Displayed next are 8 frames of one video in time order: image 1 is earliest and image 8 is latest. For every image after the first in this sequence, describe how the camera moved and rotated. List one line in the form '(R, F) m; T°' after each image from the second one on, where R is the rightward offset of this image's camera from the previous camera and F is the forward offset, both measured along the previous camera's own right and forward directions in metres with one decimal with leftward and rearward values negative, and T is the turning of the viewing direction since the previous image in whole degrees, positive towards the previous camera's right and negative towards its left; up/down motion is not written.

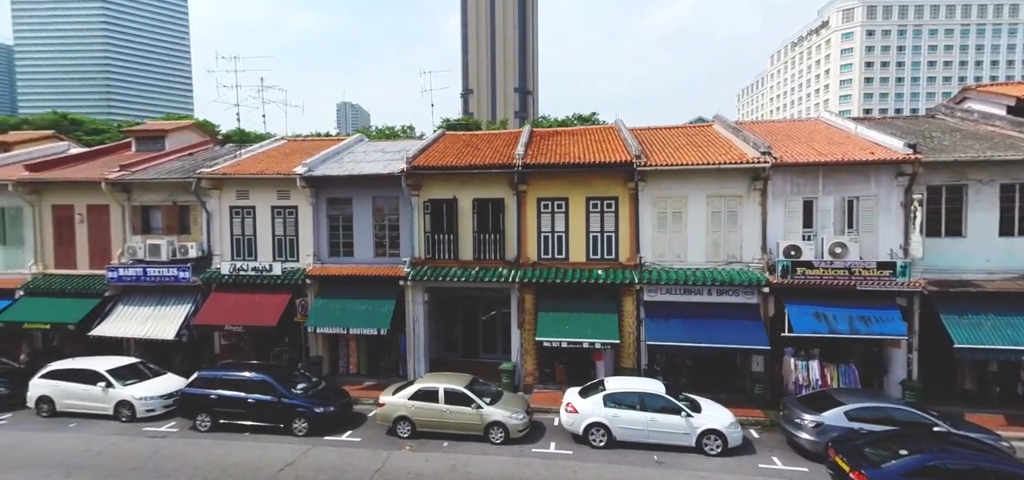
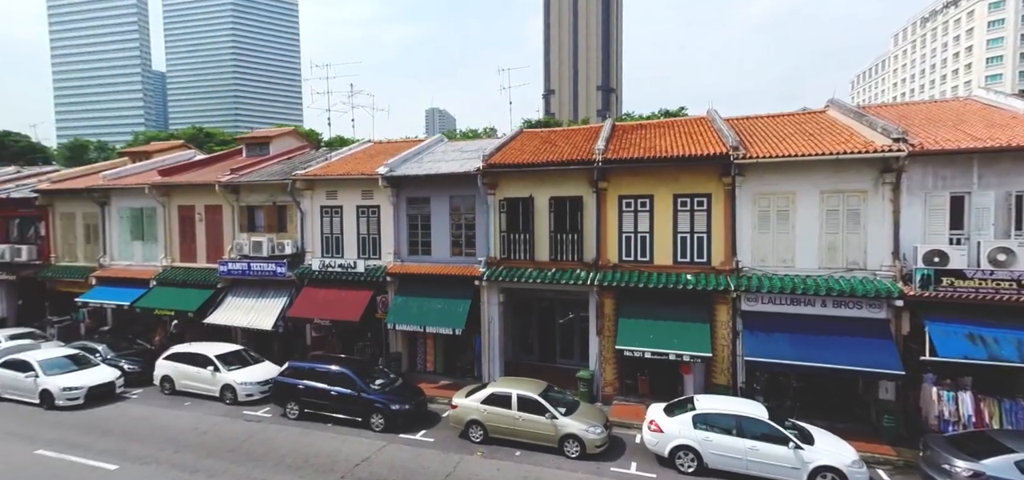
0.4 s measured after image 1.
(+0.1, +0.6) m; -10°
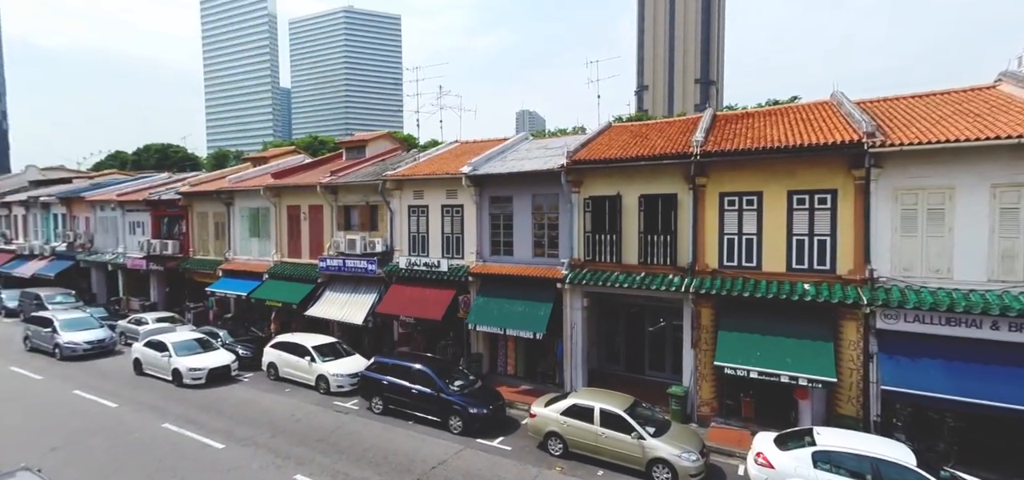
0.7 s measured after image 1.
(+0.1, +0.6) m; -11°
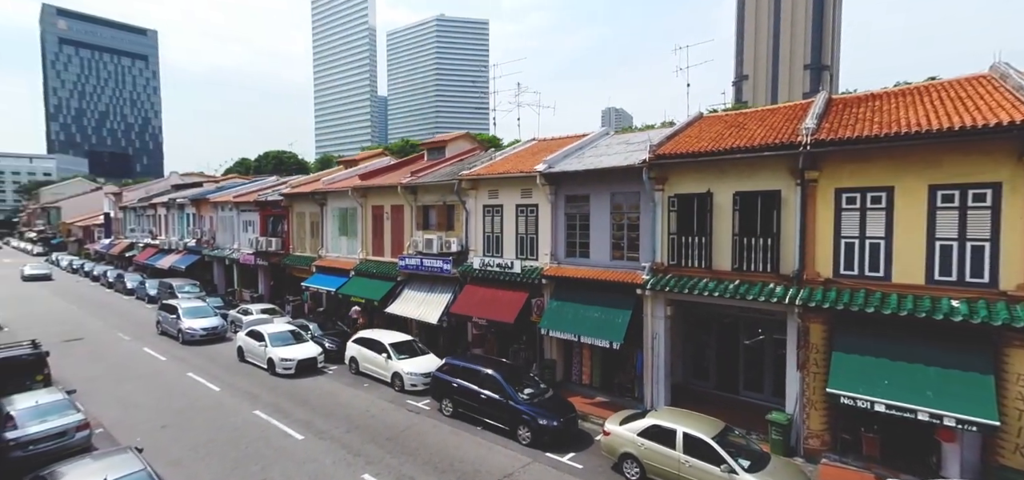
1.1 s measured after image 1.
(+0.2, +0.7) m; -10°
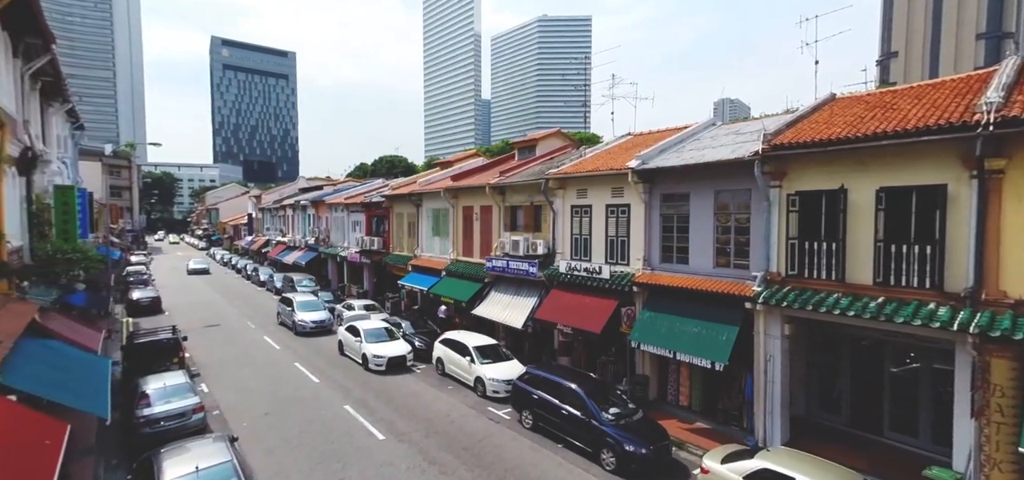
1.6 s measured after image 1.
(+0.3, +0.9) m; -12°
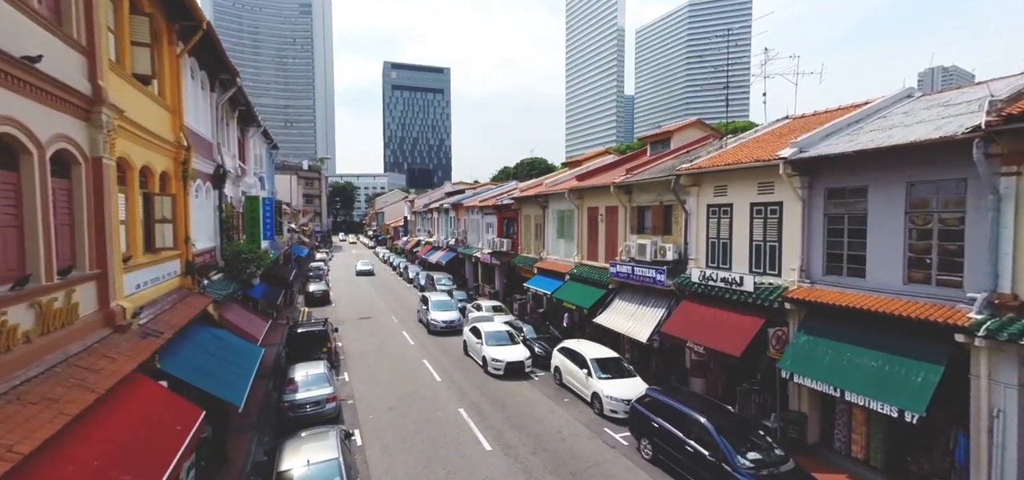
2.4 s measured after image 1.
(+0.6, +1.1) m; -17°
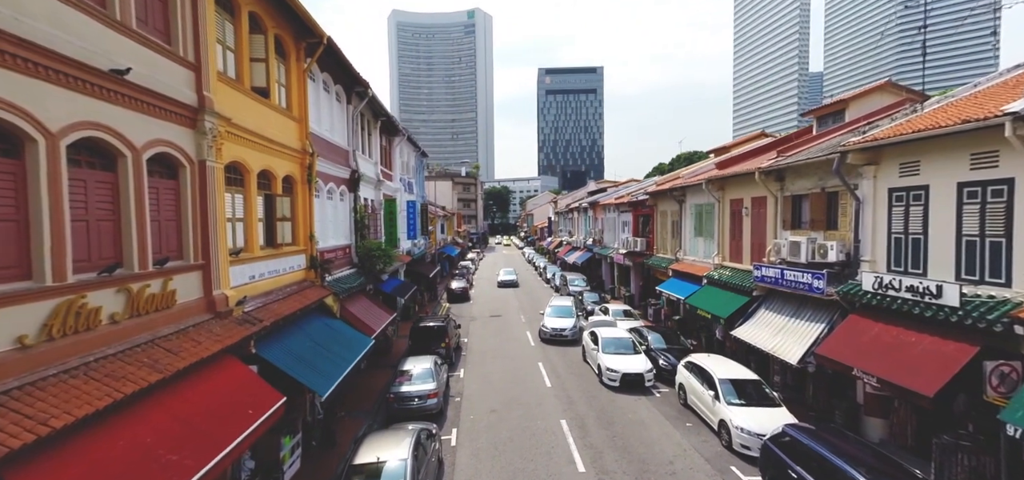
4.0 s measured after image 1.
(+1.2, +1.3) m; -19°
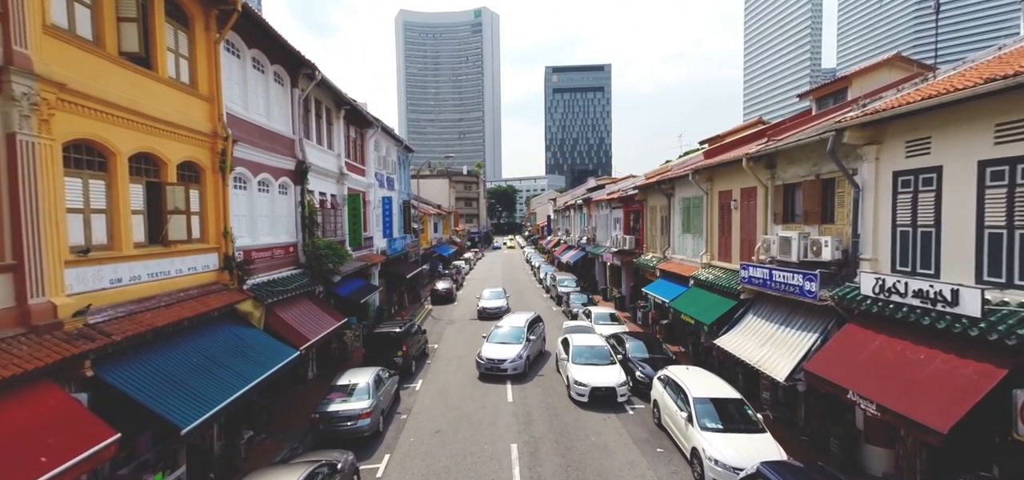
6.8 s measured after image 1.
(+1.6, +1.8) m; -1°
